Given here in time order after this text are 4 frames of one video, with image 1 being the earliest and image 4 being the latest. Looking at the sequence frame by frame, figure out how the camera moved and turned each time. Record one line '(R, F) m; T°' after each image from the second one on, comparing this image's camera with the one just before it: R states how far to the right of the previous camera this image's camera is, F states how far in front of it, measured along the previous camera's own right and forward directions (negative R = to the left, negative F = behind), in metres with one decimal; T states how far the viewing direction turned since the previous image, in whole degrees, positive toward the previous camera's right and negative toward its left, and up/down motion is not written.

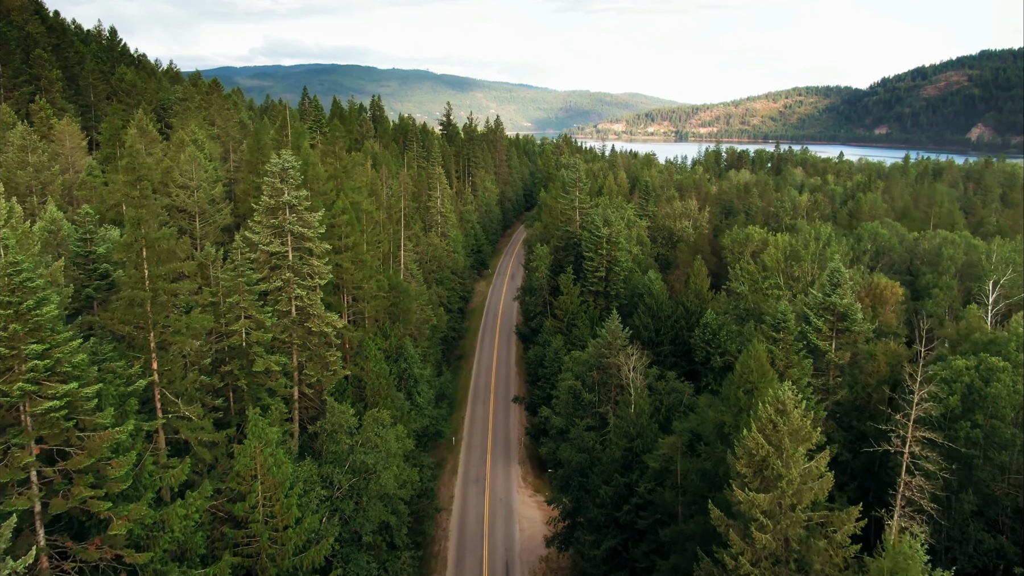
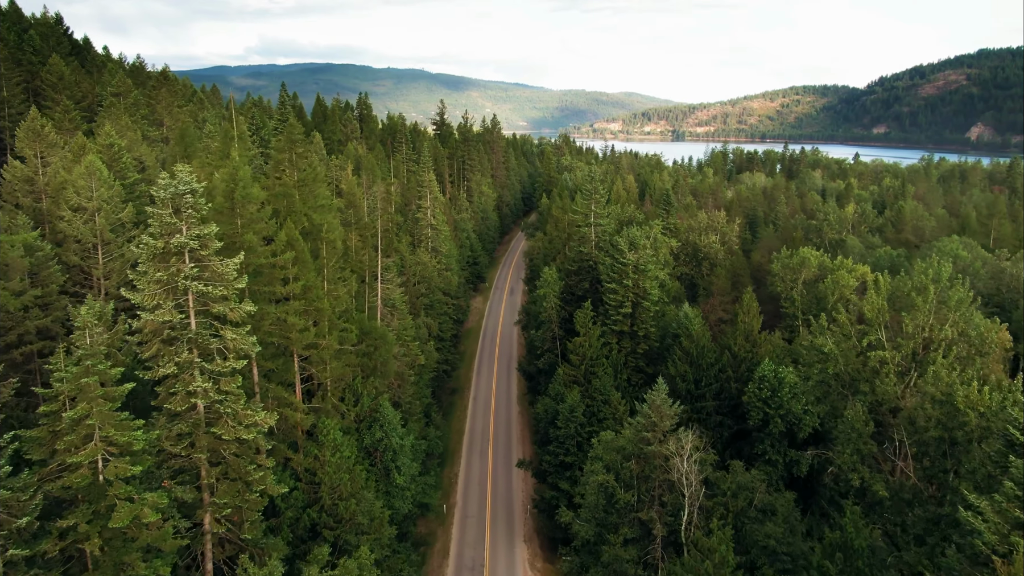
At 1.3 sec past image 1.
(-0.6, +11.2) m; 0°
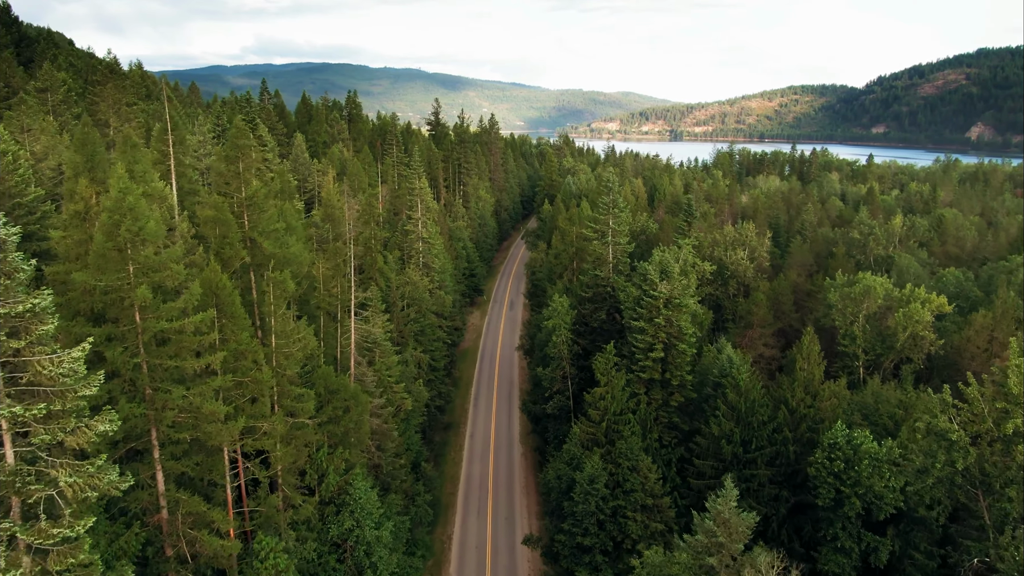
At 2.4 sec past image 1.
(-0.5, +8.7) m; 0°
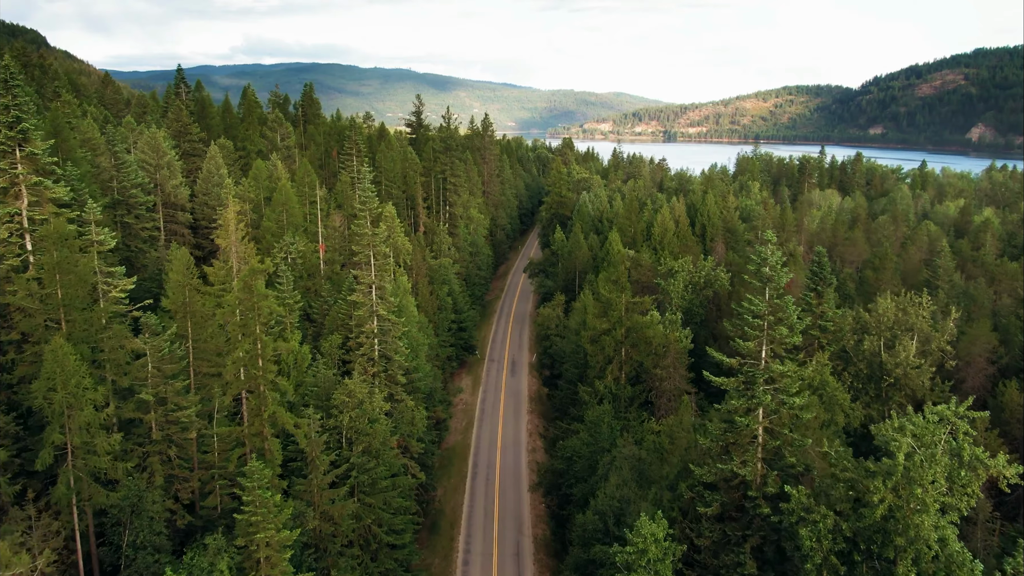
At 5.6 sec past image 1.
(-1.4, +27.0) m; +1°
